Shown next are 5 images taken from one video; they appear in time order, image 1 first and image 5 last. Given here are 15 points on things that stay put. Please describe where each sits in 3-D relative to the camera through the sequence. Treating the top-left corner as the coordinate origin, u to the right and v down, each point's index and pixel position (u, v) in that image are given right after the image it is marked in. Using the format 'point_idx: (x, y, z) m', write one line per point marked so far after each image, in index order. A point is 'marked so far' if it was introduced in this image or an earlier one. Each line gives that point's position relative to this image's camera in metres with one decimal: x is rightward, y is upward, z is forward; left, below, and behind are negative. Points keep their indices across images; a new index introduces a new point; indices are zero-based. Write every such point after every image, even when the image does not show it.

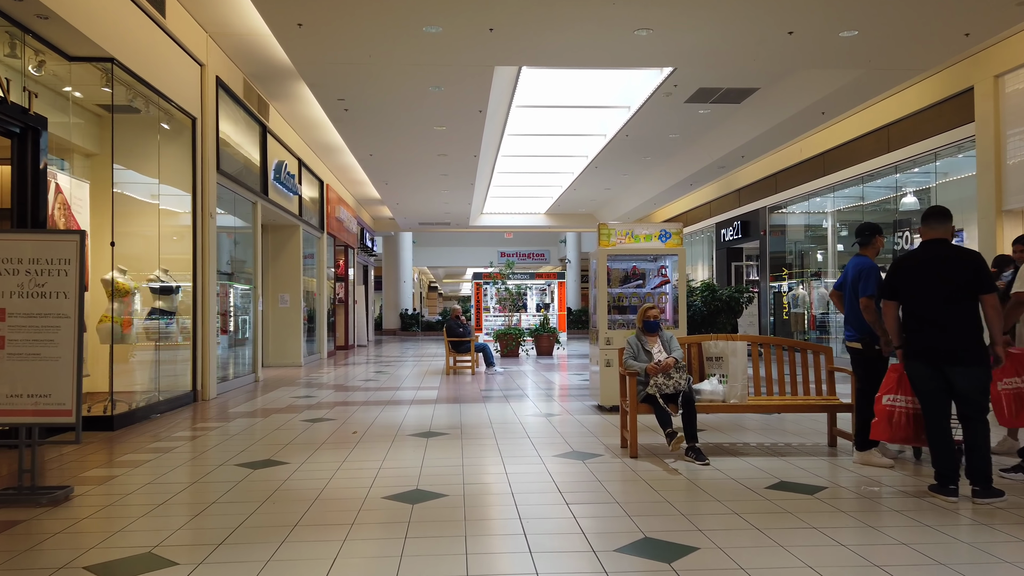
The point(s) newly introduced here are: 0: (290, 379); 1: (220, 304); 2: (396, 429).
0: (-3.1, -1.3, +10.5) m
1: (-3.4, -0.2, +8.9) m
2: (-0.9, -1.1, +5.6) m
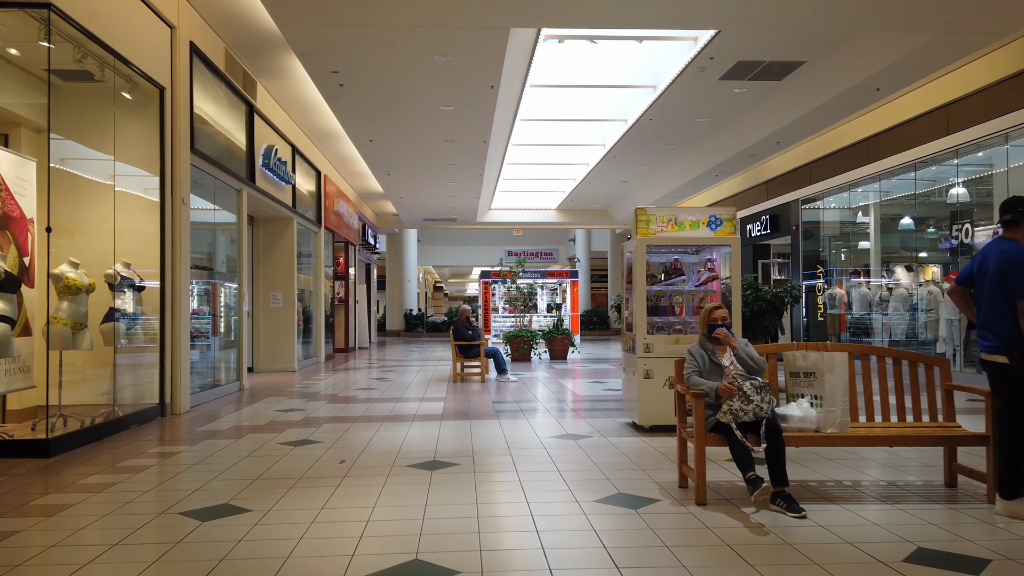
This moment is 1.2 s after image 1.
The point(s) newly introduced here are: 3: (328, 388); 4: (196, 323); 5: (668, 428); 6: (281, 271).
0: (-2.9, -1.3, +9.5) m
1: (-3.2, -0.2, +7.9) m
2: (-0.7, -1.0, +4.6) m
3: (-2.3, -1.3, +9.6) m
4: (-3.2, -0.4, +7.7) m
5: (+1.1, -1.0, +5.3) m
6: (-3.4, +0.3, +11.1) m
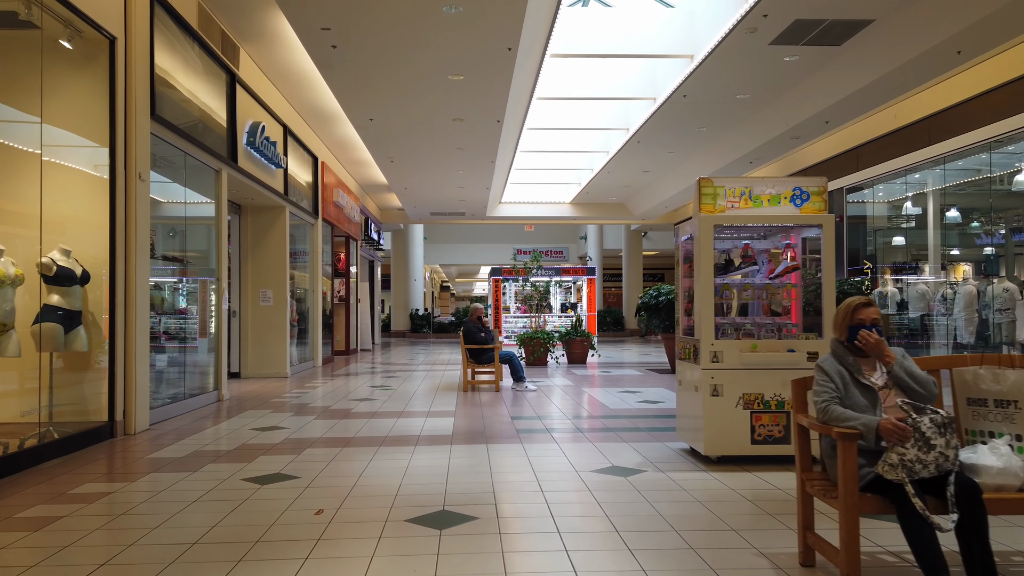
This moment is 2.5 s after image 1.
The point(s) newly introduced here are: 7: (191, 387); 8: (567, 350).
0: (-2.7, -1.2, +8.4) m
1: (-3.0, -0.1, +6.8) m
2: (-0.6, -1.0, +3.4) m
3: (-2.1, -1.2, +8.5) m
4: (-3.0, -0.3, +6.6) m
5: (+1.3, -0.9, +4.2) m
6: (-3.2, +0.3, +10.0) m
7: (-3.1, -0.9, +7.2) m
8: (+0.9, -1.0, +12.2) m
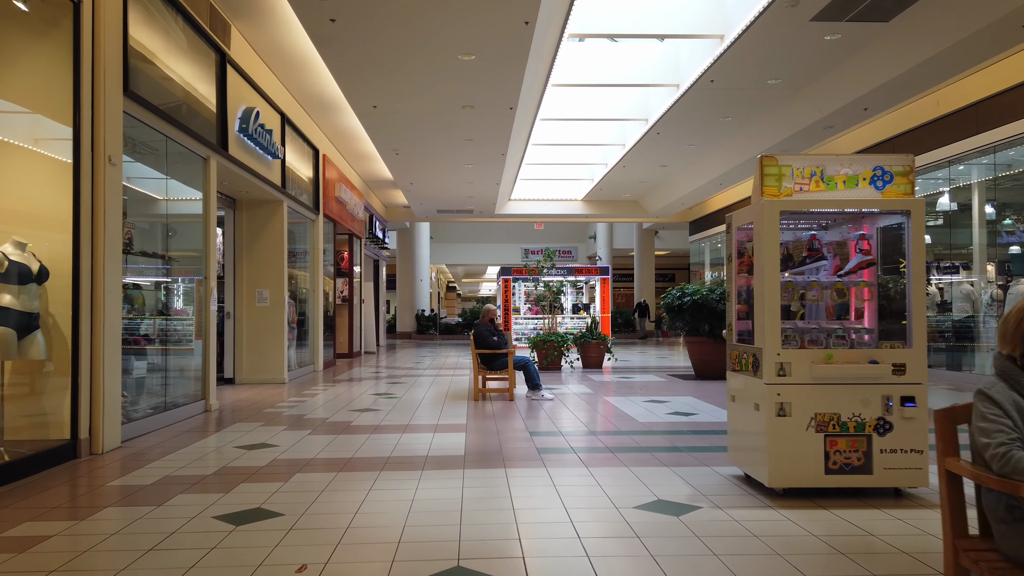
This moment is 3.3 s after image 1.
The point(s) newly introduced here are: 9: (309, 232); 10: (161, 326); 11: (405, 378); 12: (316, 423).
0: (-2.5, -1.2, +7.8) m
1: (-2.9, -0.1, +6.1) m
2: (-0.4, -1.0, +2.8) m
3: (-1.9, -1.2, +7.8) m
4: (-2.9, -0.3, +5.9) m
5: (+1.4, -0.9, +3.5) m
6: (-3.0, +0.3, +9.3) m
7: (-2.9, -0.9, +6.6) m
8: (+1.1, -1.0, +11.5) m
9: (-3.1, +0.9, +11.4) m
10: (-2.9, -0.3, +6.3) m
11: (-1.5, -1.2, +10.2) m
12: (-1.6, -1.1, +6.2) m
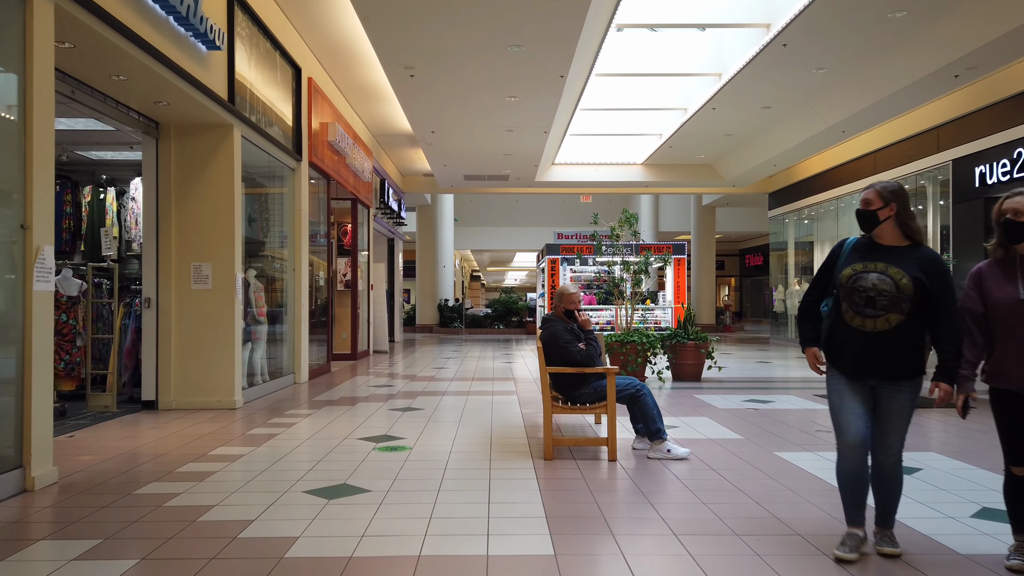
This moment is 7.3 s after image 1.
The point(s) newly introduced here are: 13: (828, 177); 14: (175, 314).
0: (-2.0, -1.0, +4.5) m
1: (-2.4, 0.0, +2.9) m
2: (0.0, -0.9, -0.6) m
3: (-1.4, -1.0, +4.5) m
4: (-2.4, -0.1, +2.6) m
5: (+1.8, -0.8, +0.1) m
6: (-2.4, +0.5, +6.0) m
7: (-2.4, -0.8, +3.3) m
8: (+1.8, -0.8, +8.1) m
9: (-2.4, +1.1, +8.1) m
10: (-2.4, -0.1, +3.0) m
11: (-0.8, -1.0, +6.9) m
12: (-1.1, -0.9, +2.9) m
13: (+5.9, +2.1, +14.1) m
14: (-2.7, -0.2, +6.0) m
